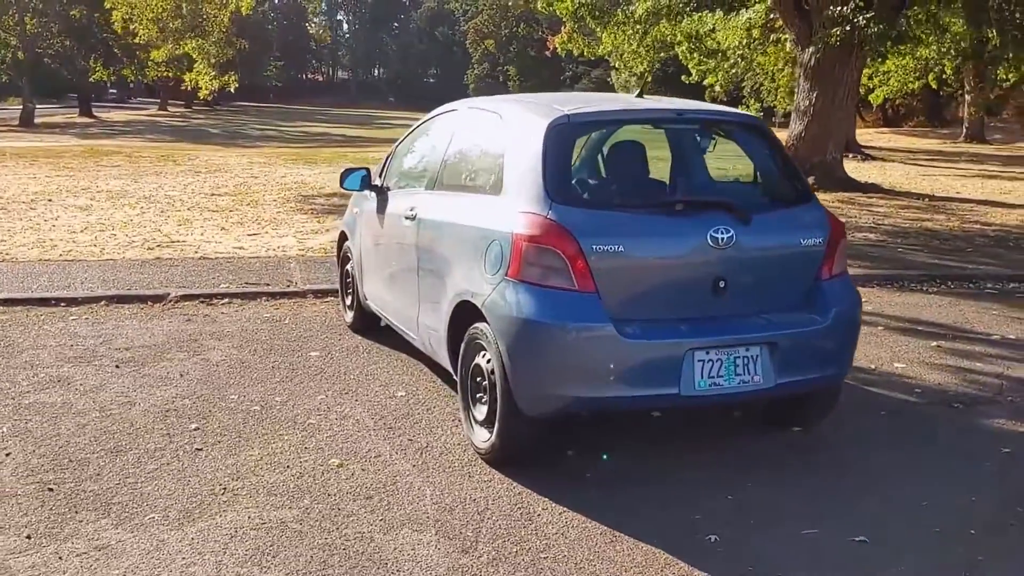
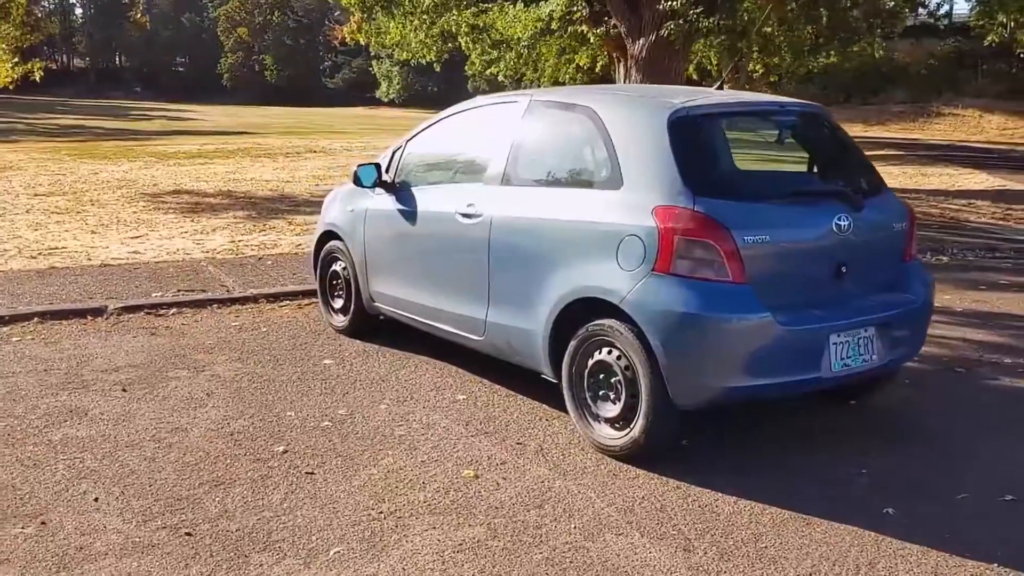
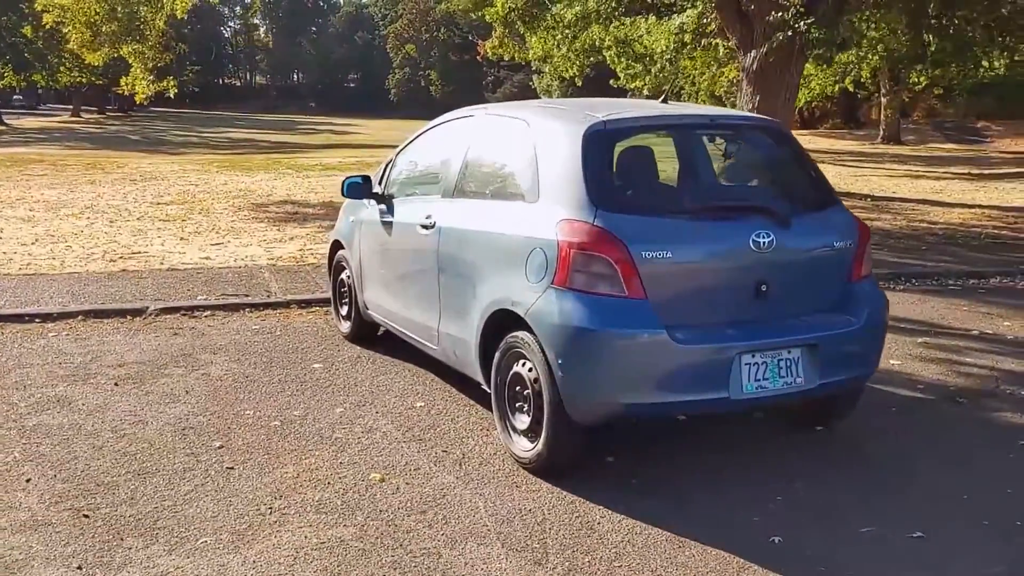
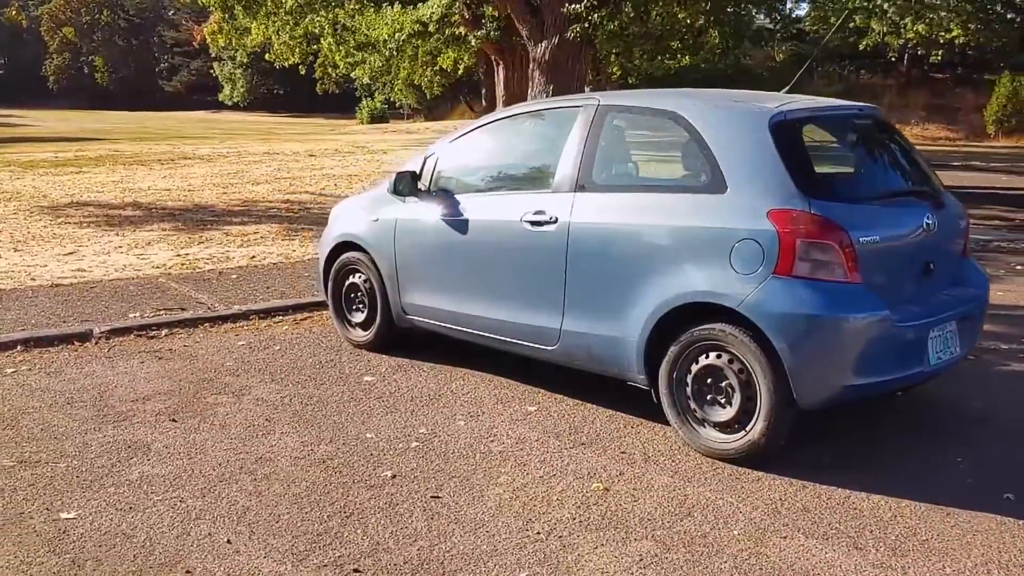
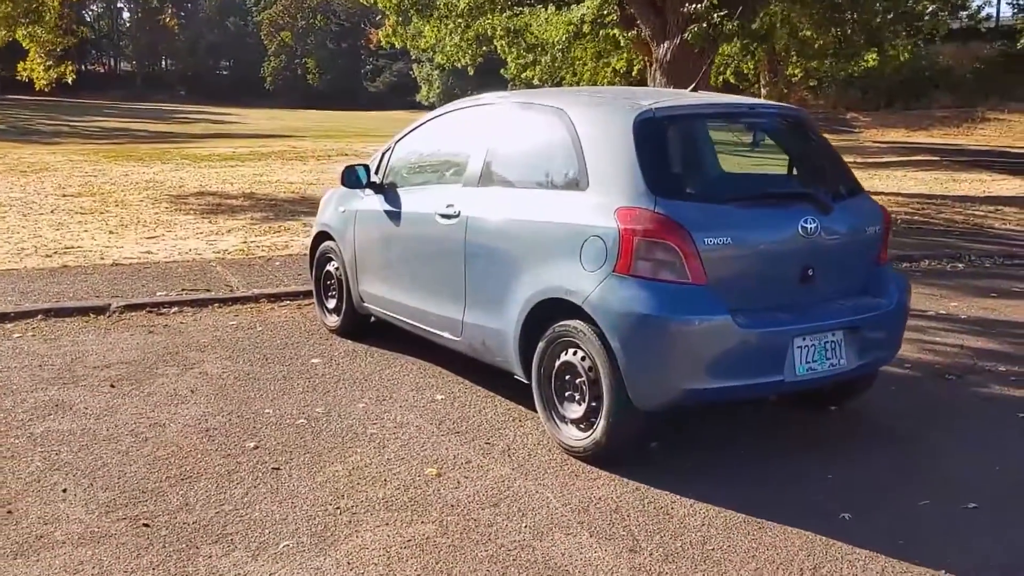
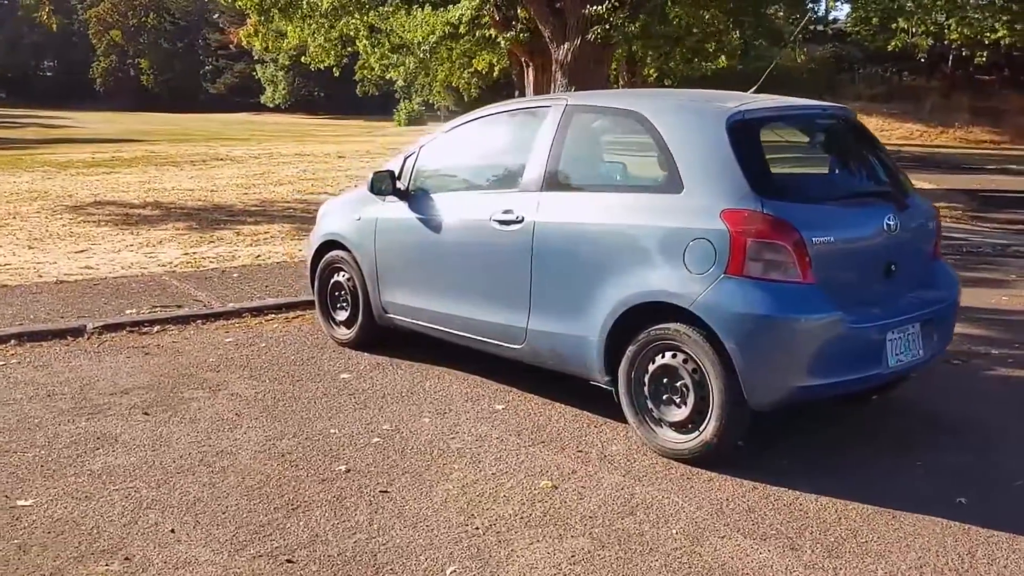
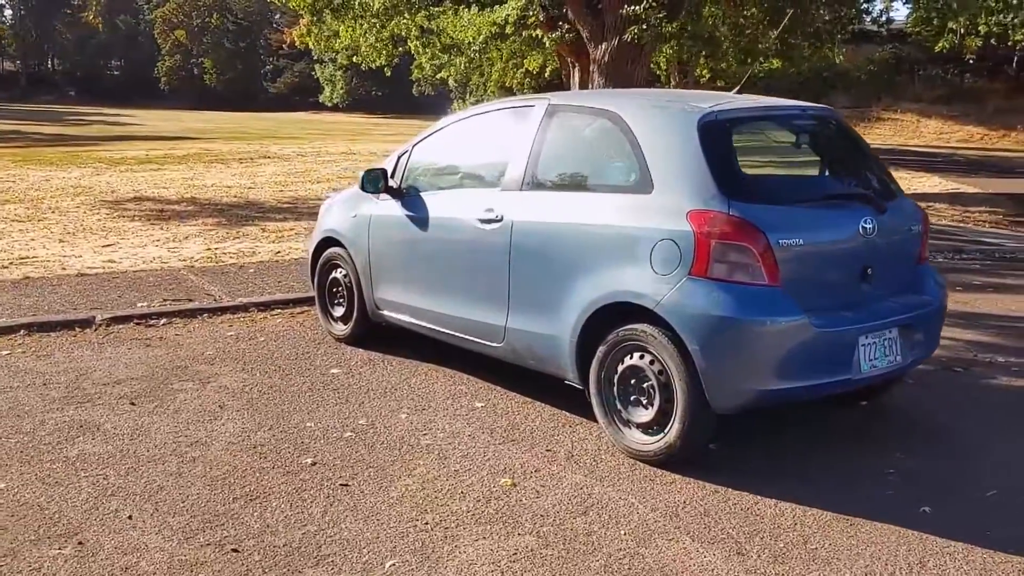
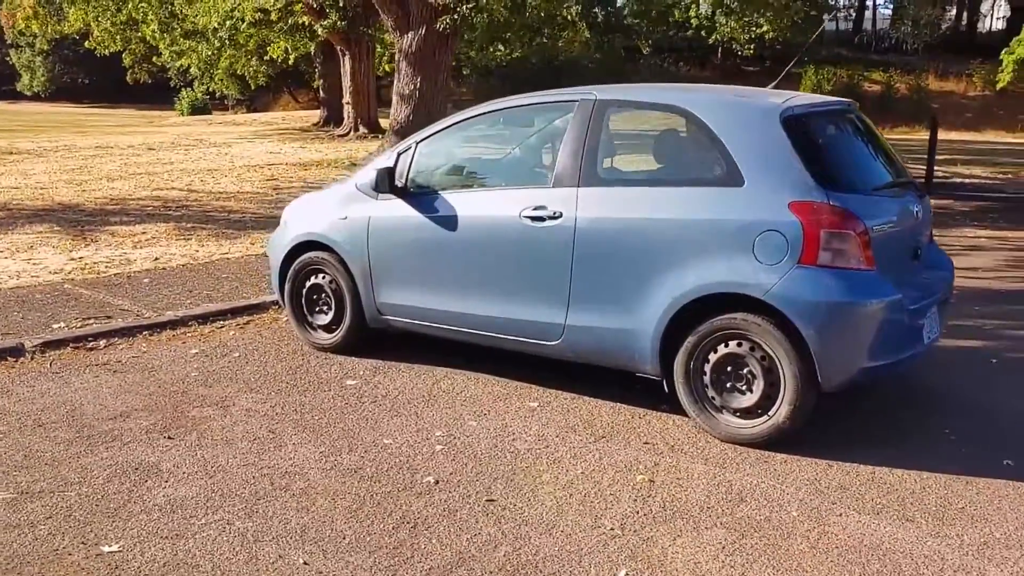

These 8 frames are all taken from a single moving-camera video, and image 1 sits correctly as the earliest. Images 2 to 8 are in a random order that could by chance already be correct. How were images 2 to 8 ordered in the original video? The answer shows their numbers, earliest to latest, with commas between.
3, 5, 2, 7, 6, 4, 8
